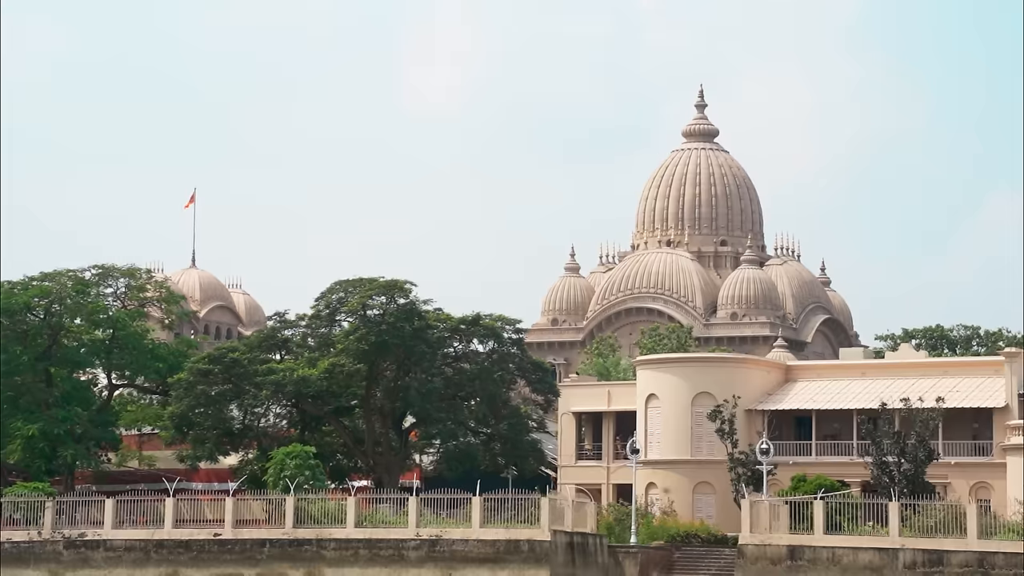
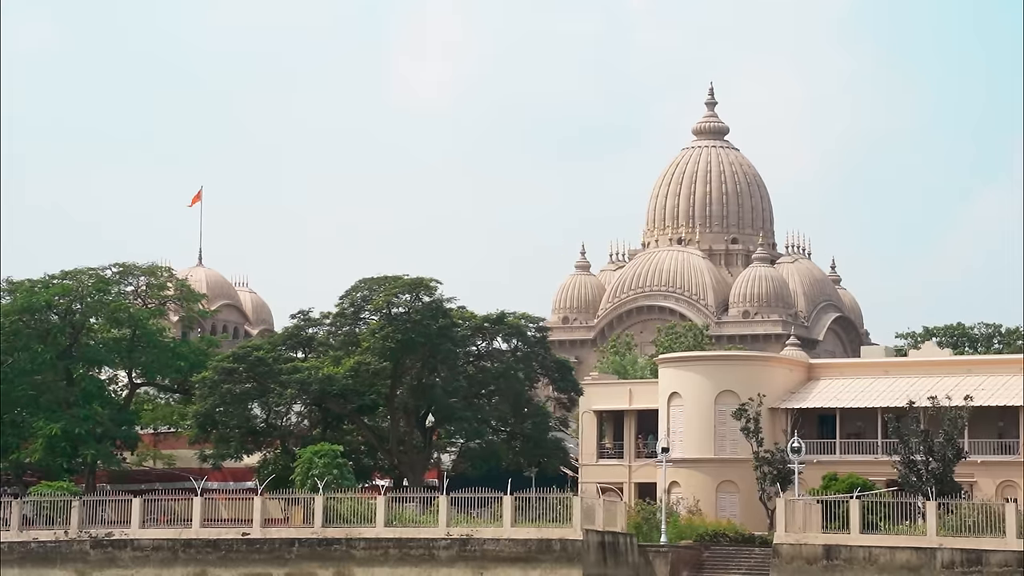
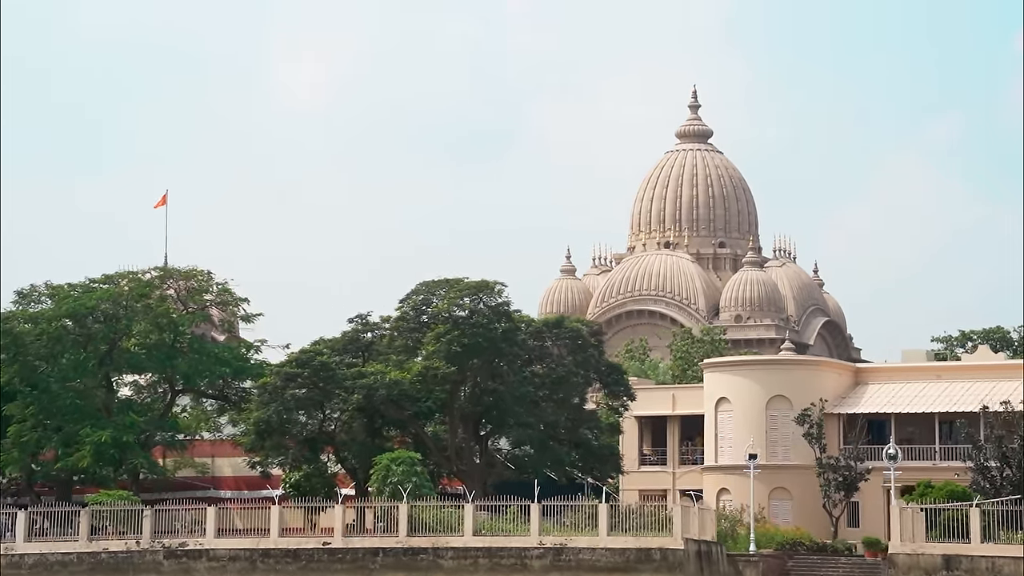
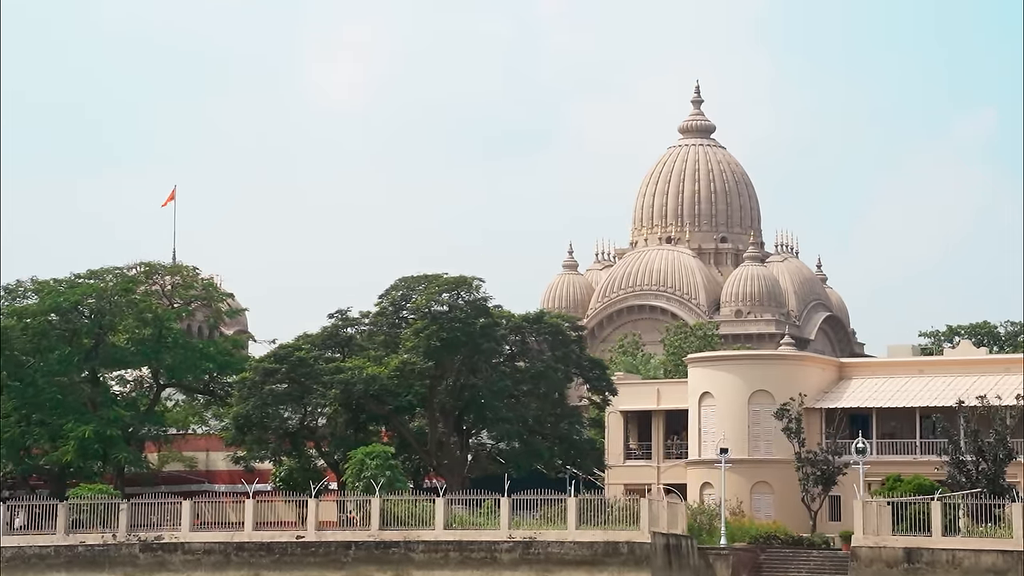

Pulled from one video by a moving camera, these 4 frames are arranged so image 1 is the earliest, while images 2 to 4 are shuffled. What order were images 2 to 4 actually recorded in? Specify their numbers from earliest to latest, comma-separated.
2, 4, 3
